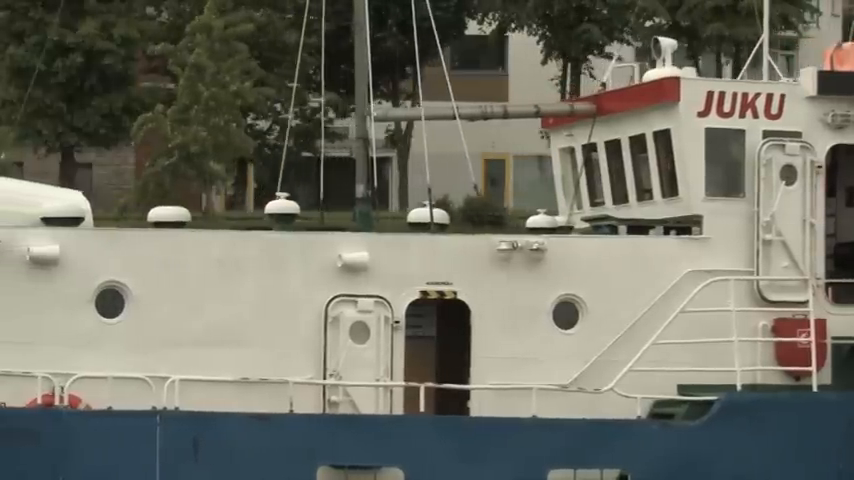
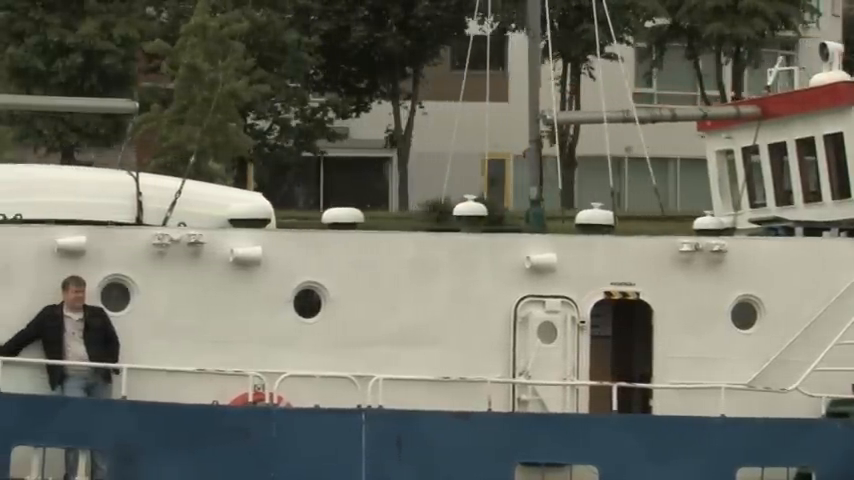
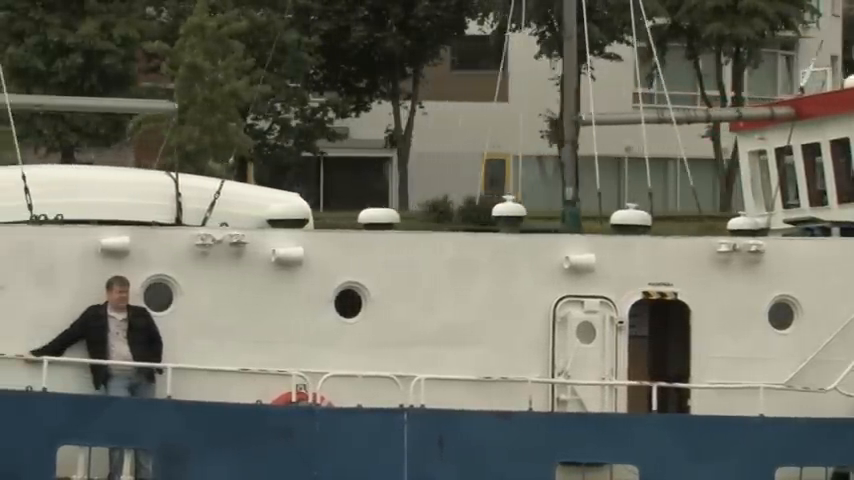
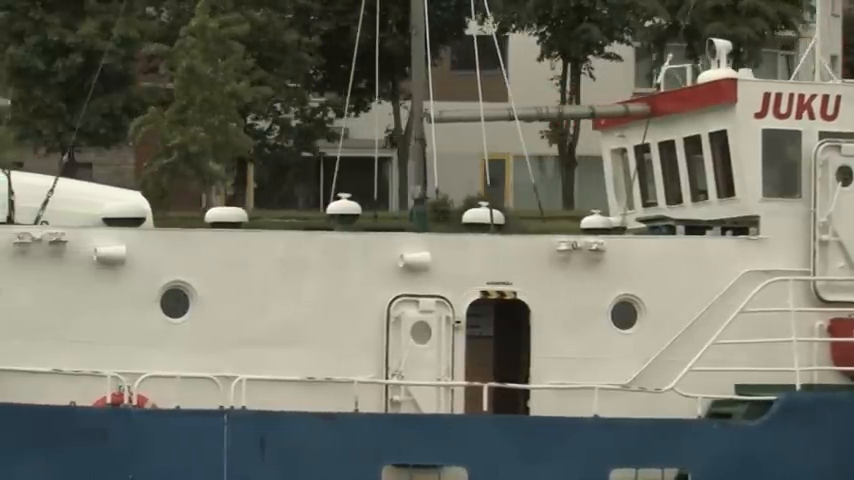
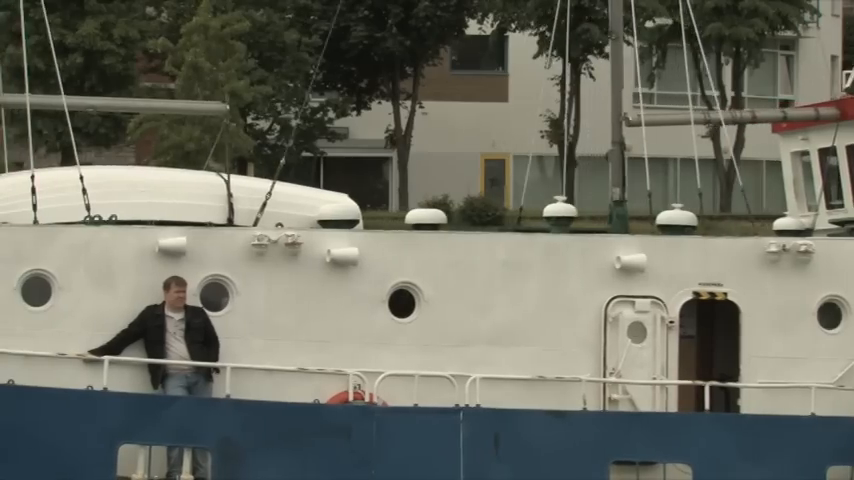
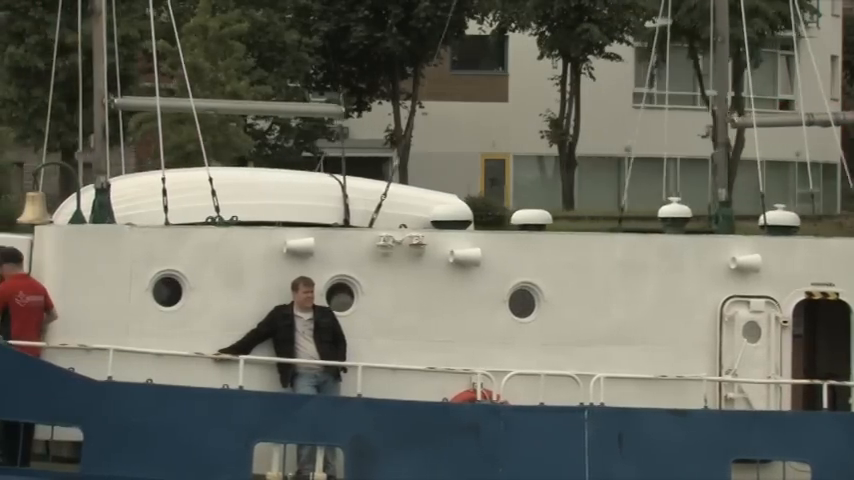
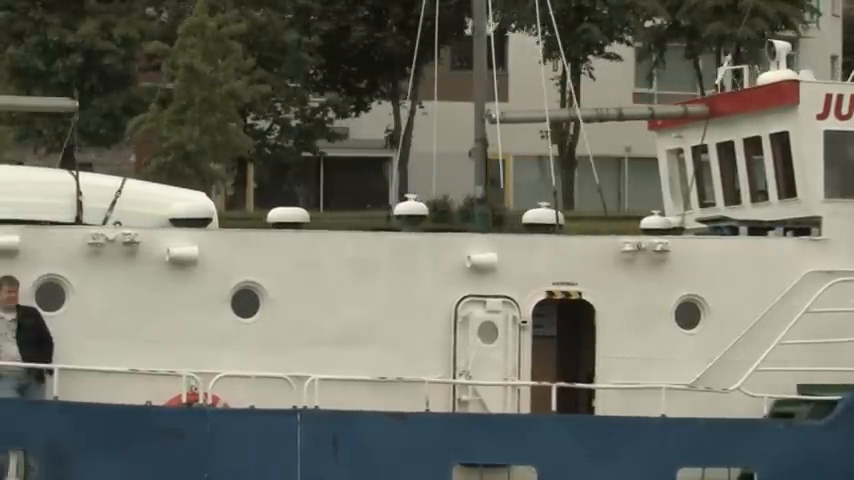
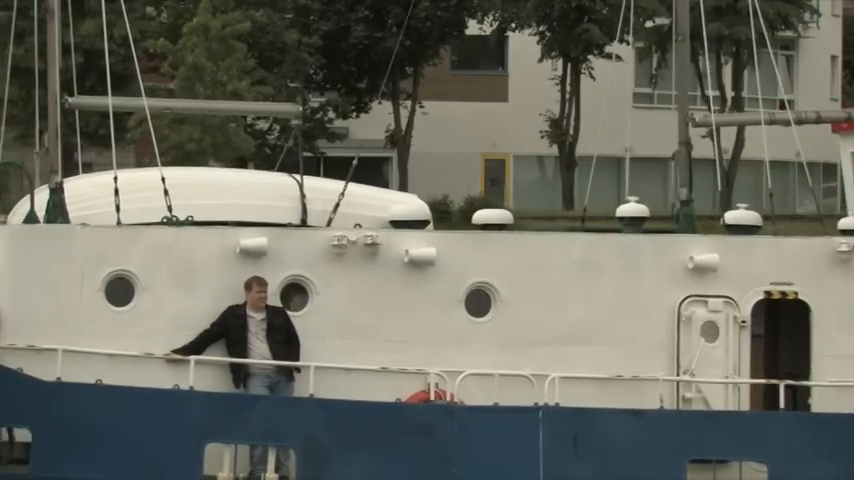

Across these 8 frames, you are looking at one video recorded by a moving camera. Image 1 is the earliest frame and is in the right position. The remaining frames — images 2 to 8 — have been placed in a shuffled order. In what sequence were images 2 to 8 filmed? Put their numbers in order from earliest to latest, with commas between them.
4, 7, 2, 3, 5, 8, 6
